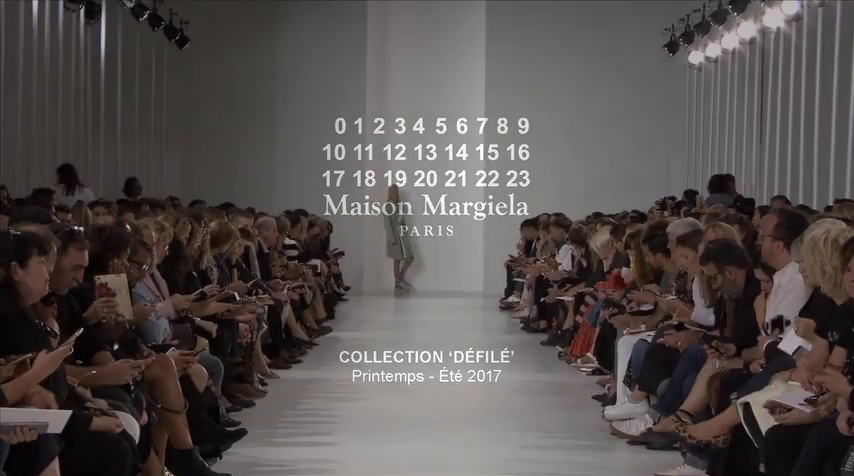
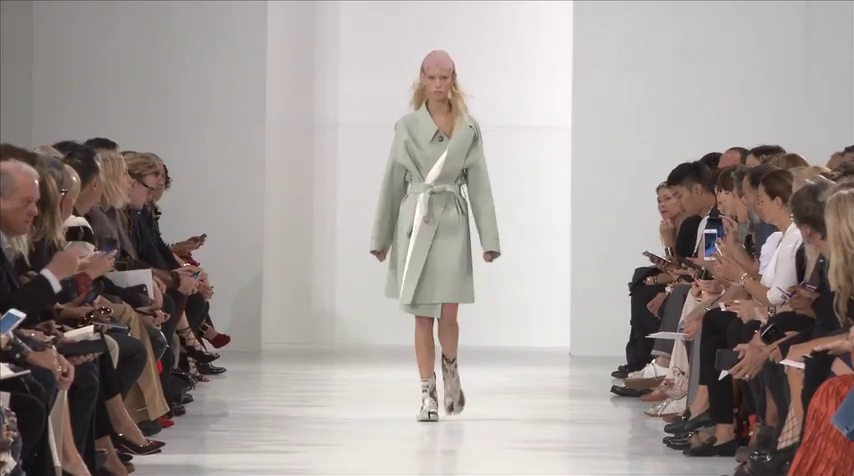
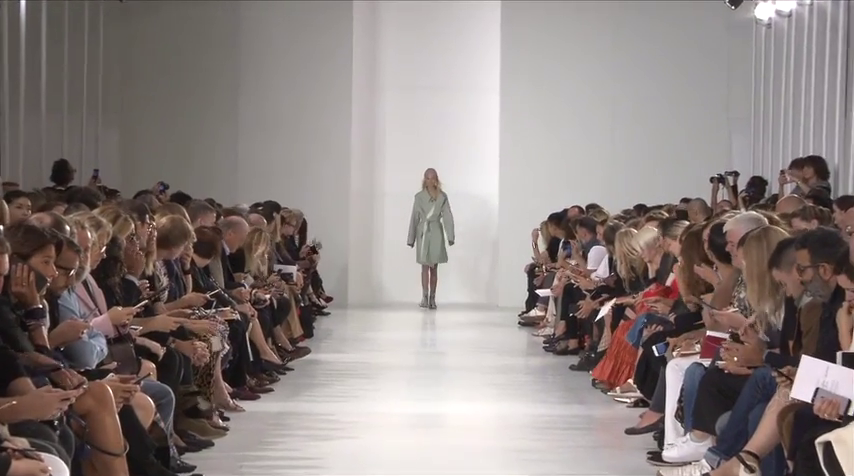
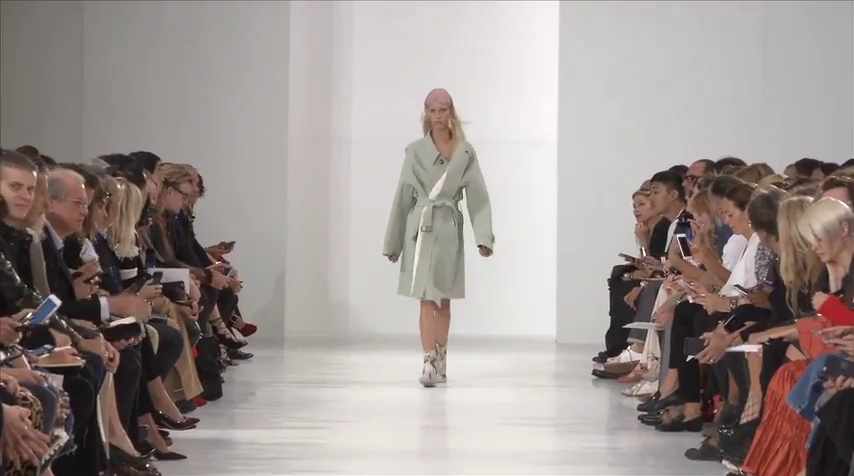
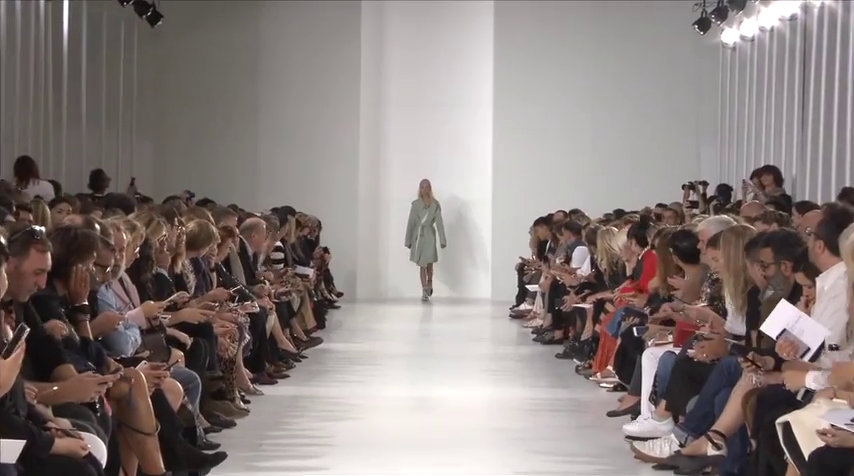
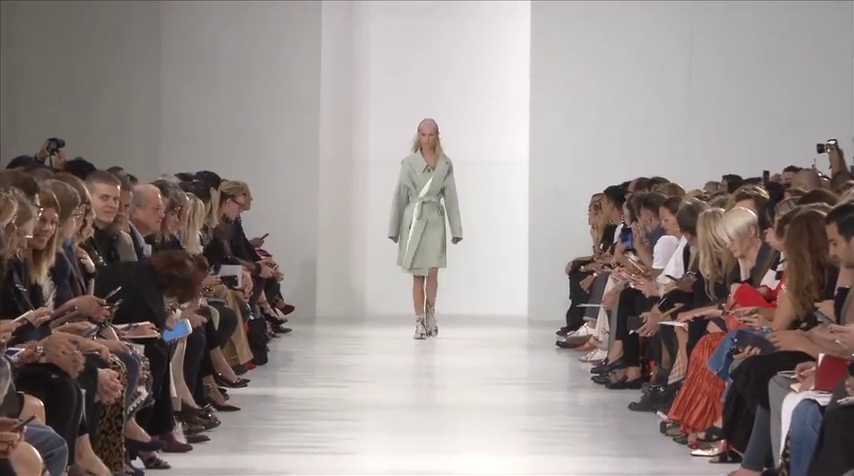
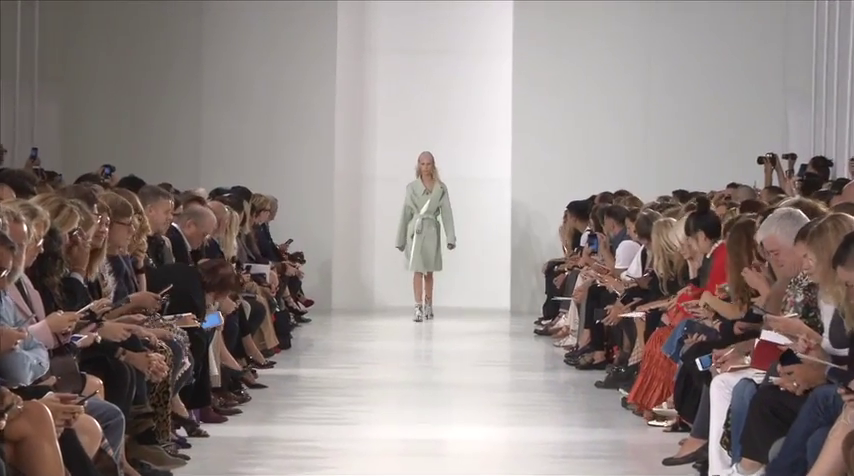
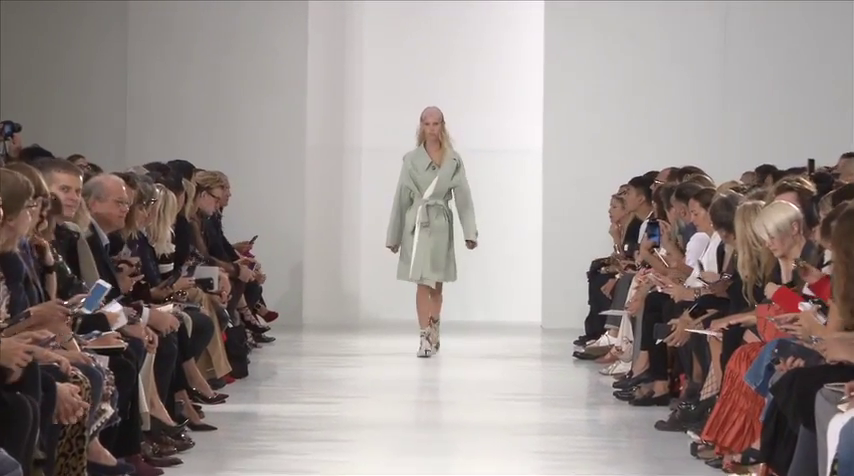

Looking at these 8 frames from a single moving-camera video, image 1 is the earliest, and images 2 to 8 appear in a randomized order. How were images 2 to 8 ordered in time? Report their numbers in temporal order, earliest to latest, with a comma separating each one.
5, 3, 7, 6, 8, 4, 2
